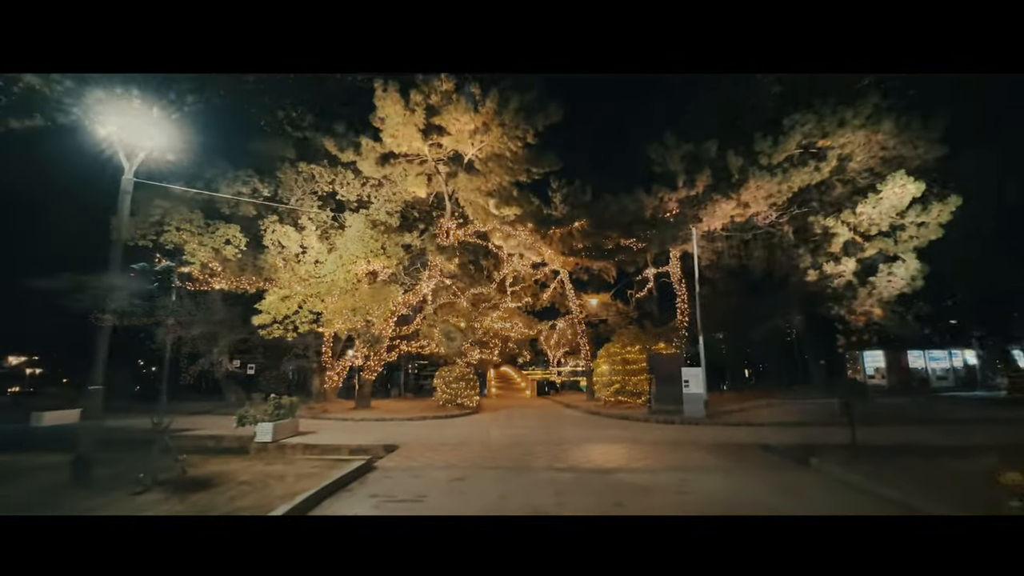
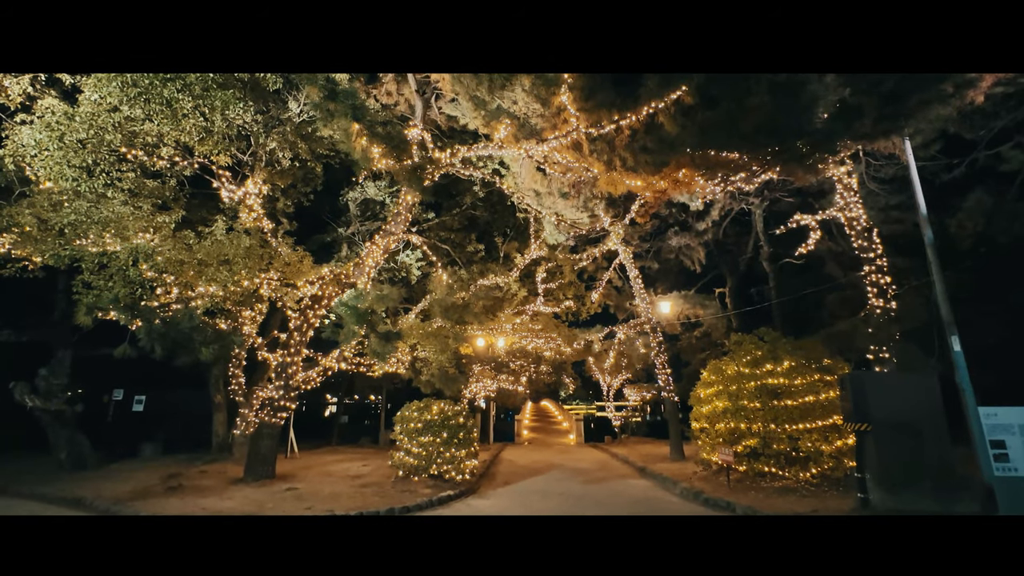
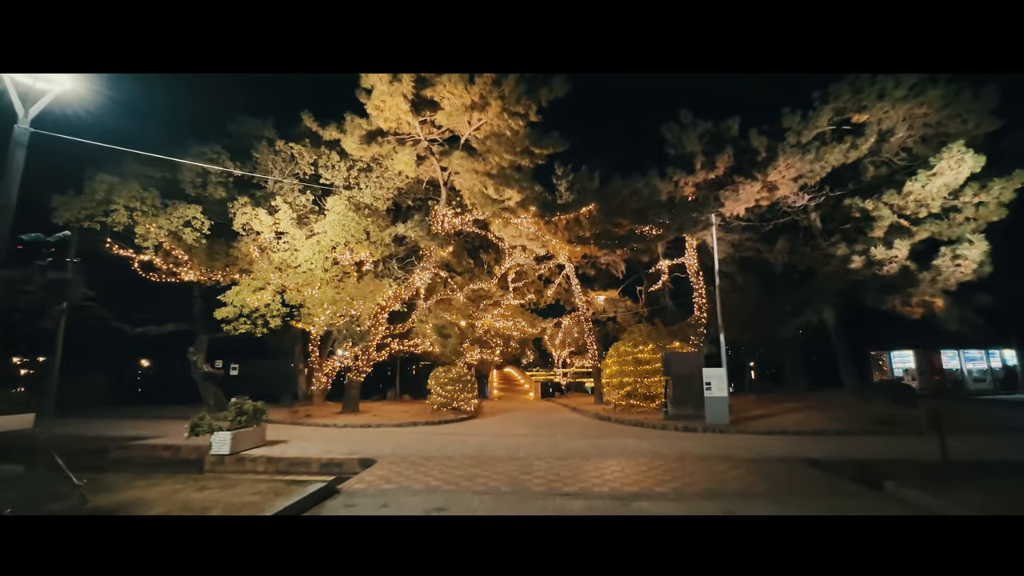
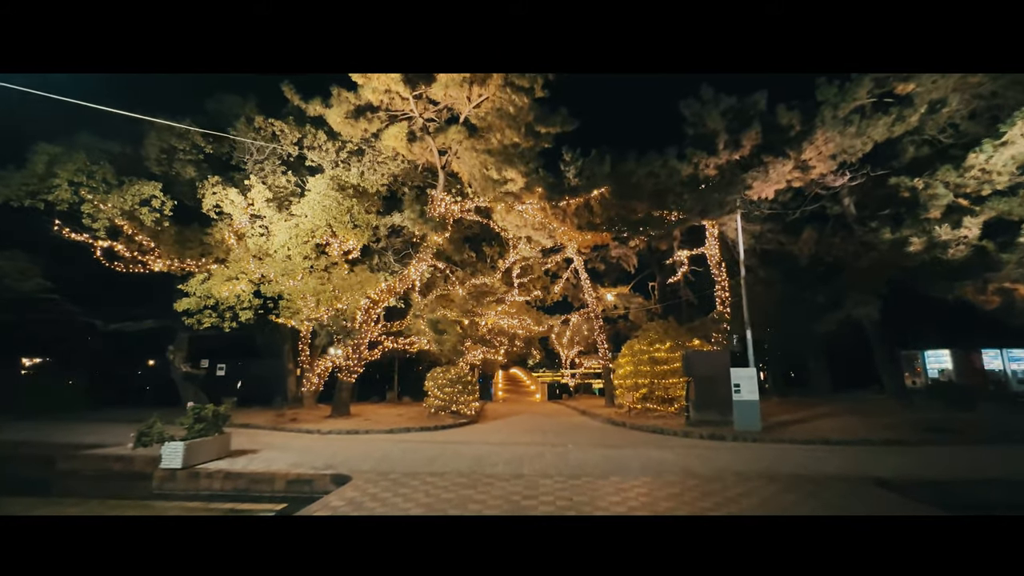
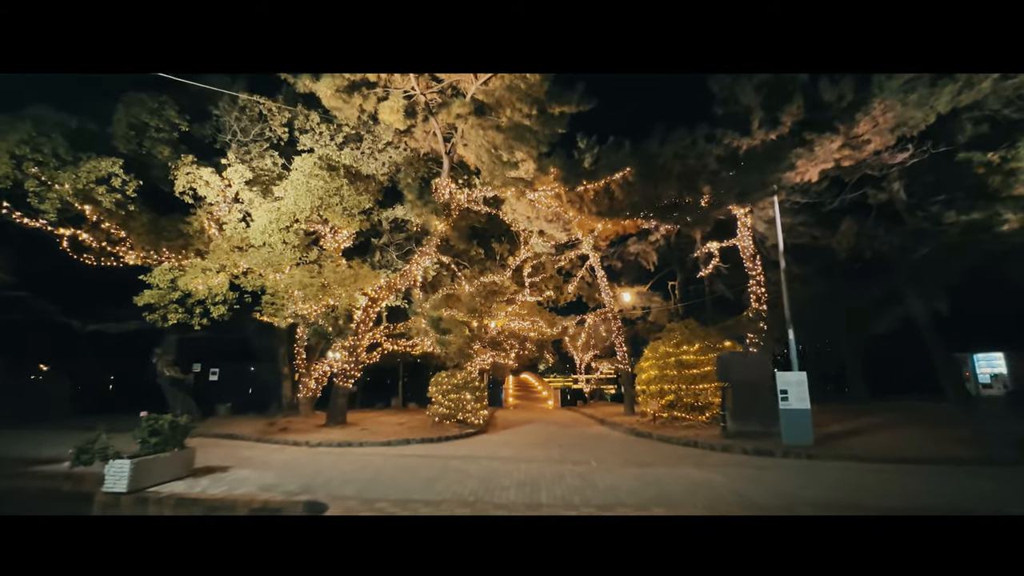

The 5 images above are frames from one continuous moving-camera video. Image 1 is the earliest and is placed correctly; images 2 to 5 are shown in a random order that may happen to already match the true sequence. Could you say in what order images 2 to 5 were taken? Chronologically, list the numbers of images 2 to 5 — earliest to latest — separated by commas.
3, 4, 5, 2
